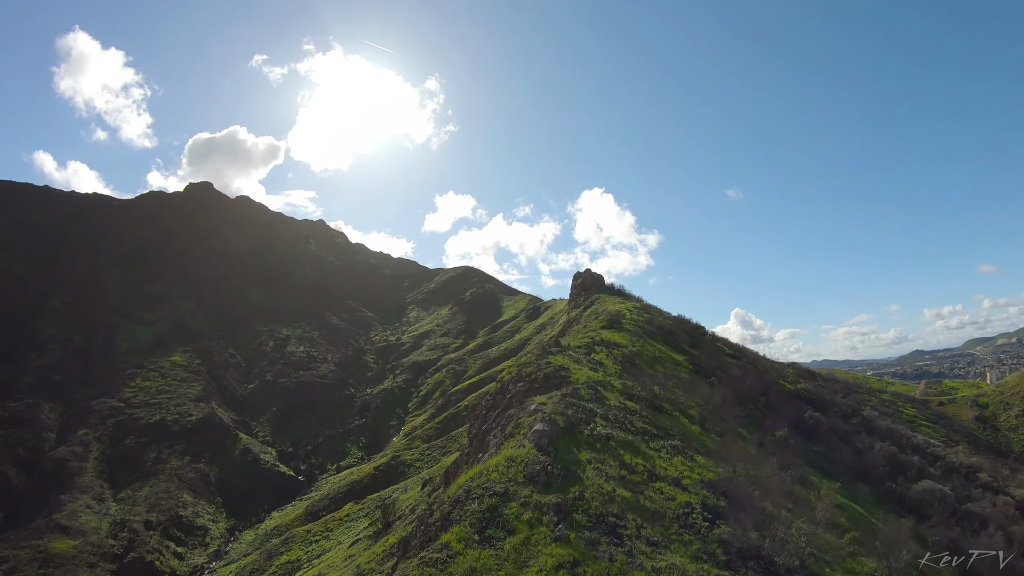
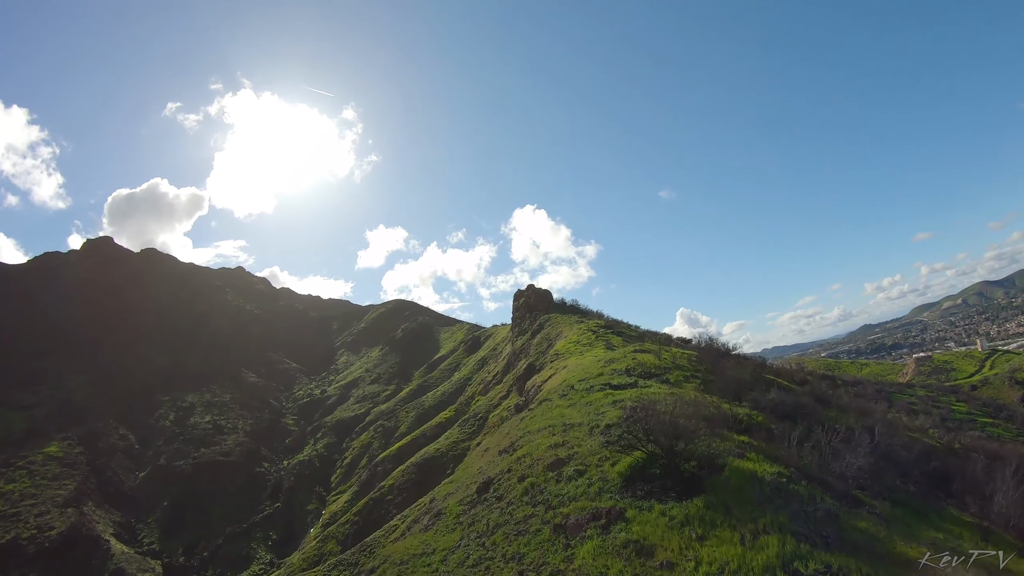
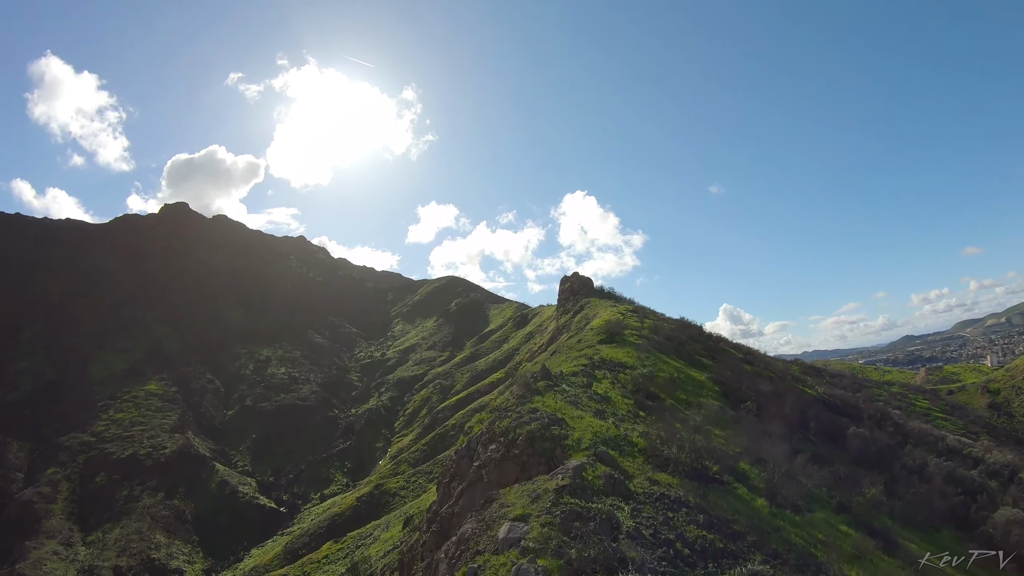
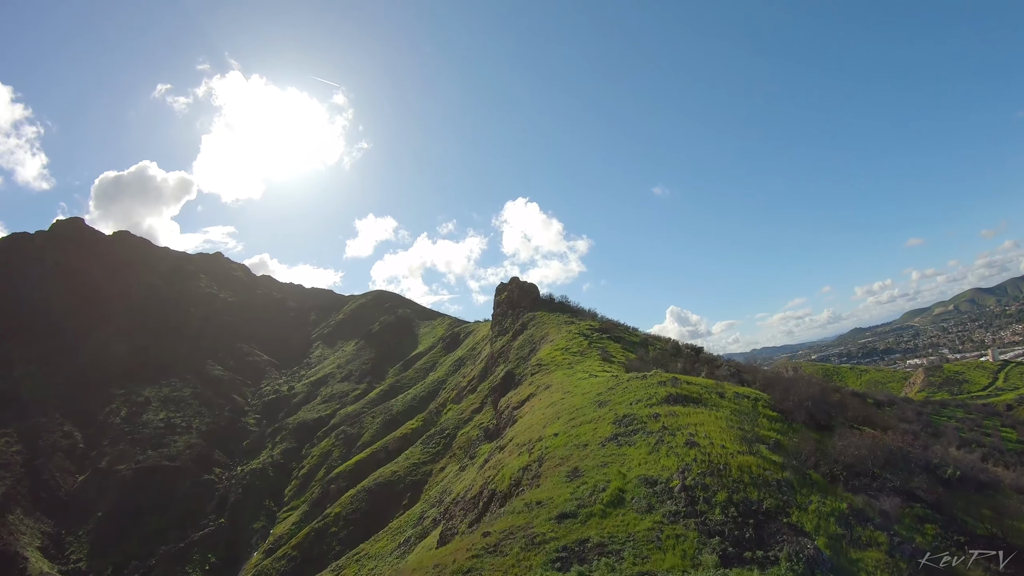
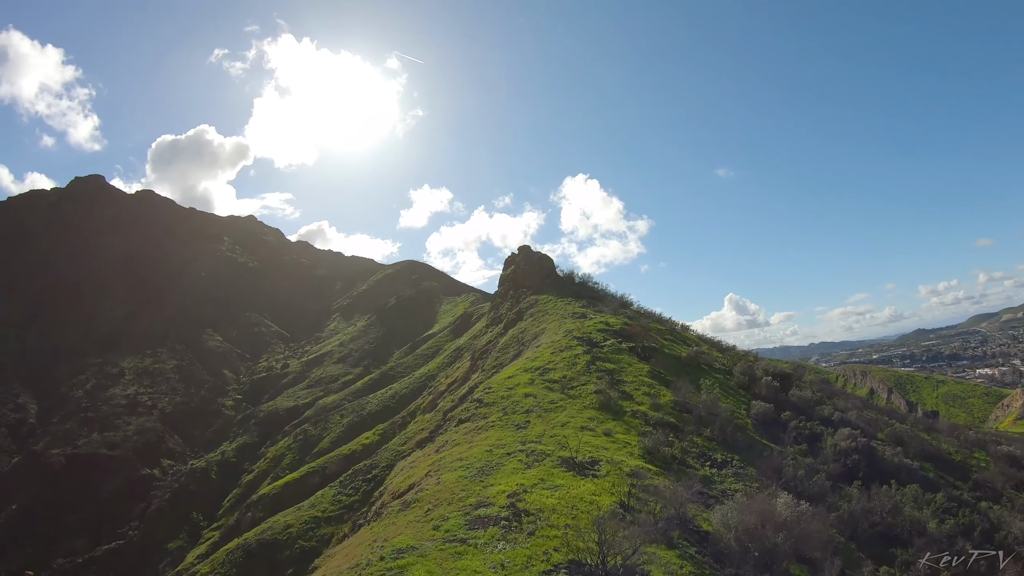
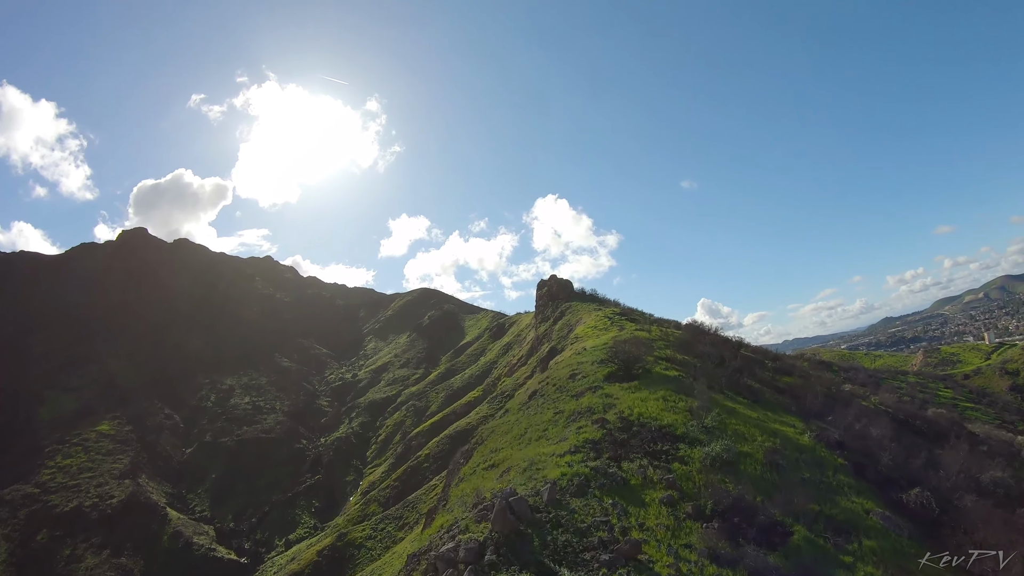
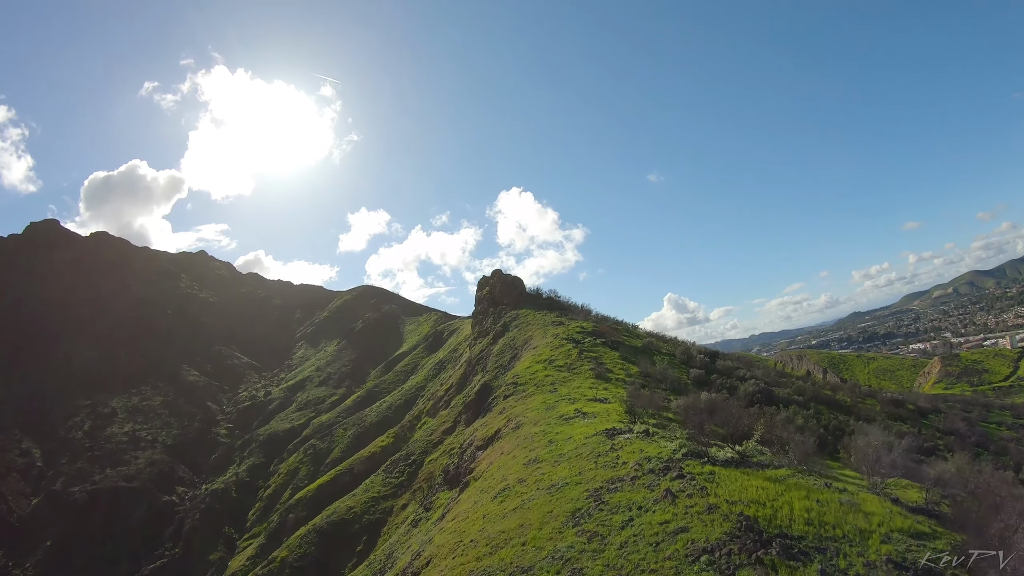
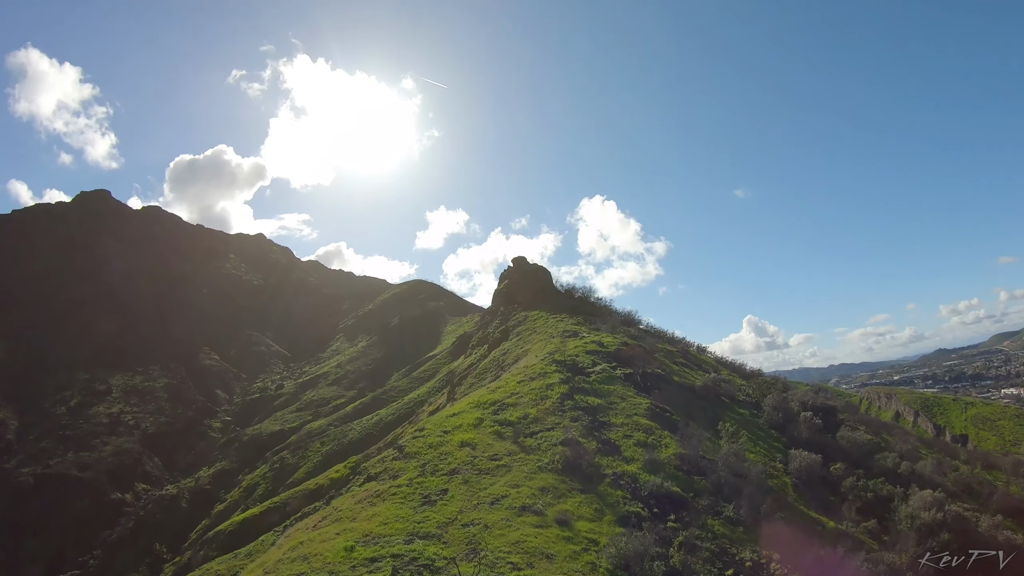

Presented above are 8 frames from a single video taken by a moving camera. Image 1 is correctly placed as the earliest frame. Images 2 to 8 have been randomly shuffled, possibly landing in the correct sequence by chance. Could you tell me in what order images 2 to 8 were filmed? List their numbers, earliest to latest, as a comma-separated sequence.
3, 6, 2, 4, 7, 5, 8
